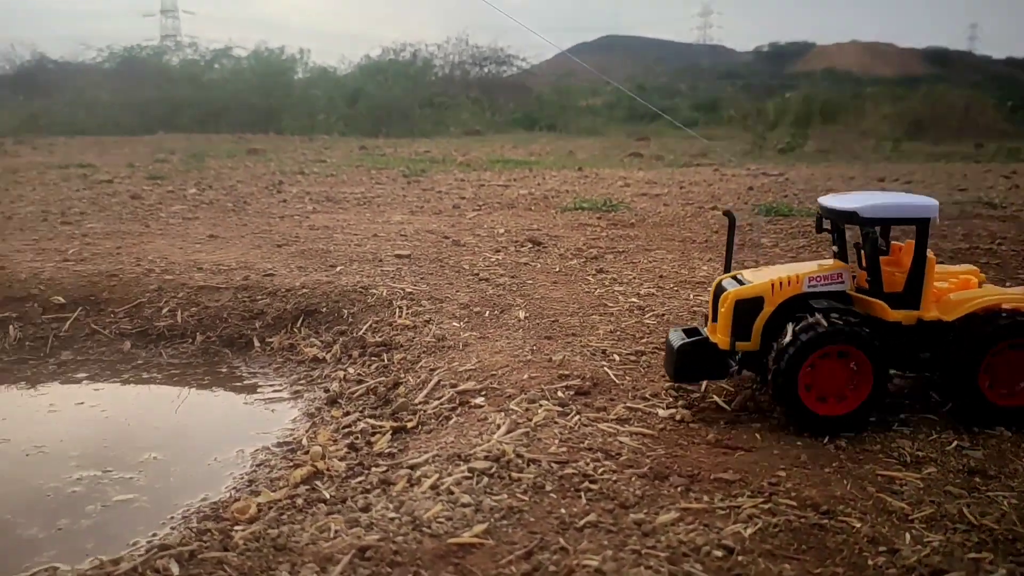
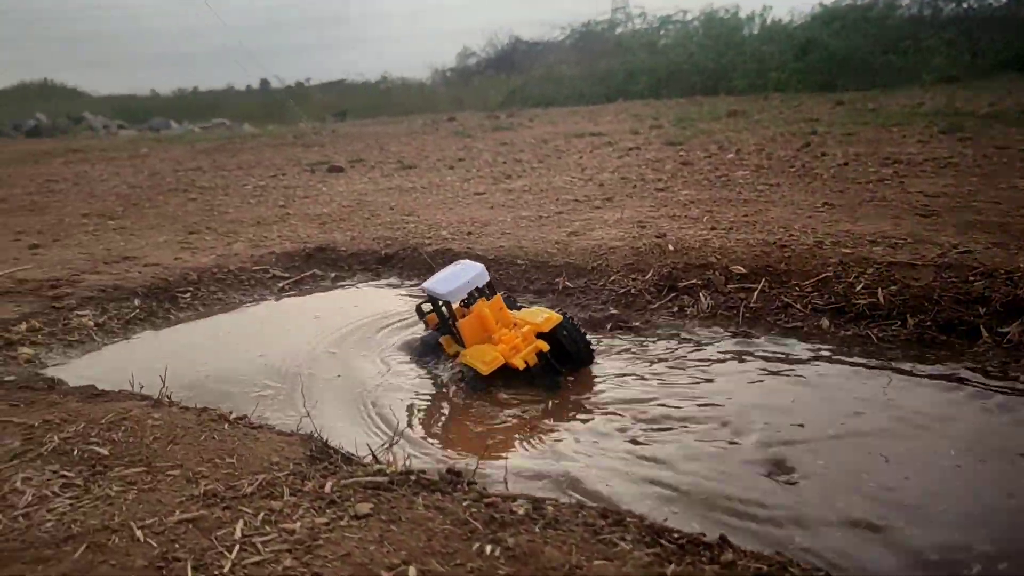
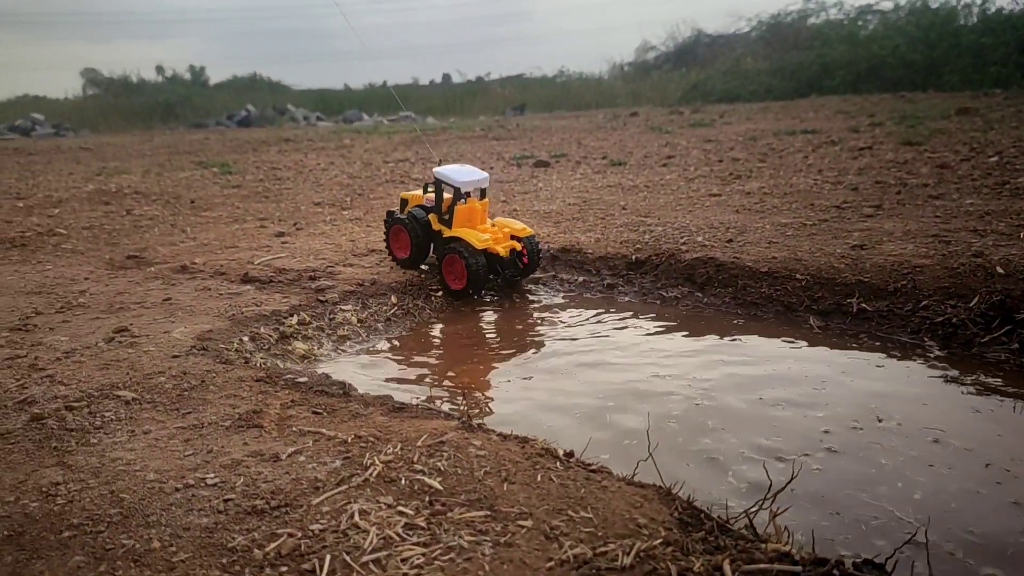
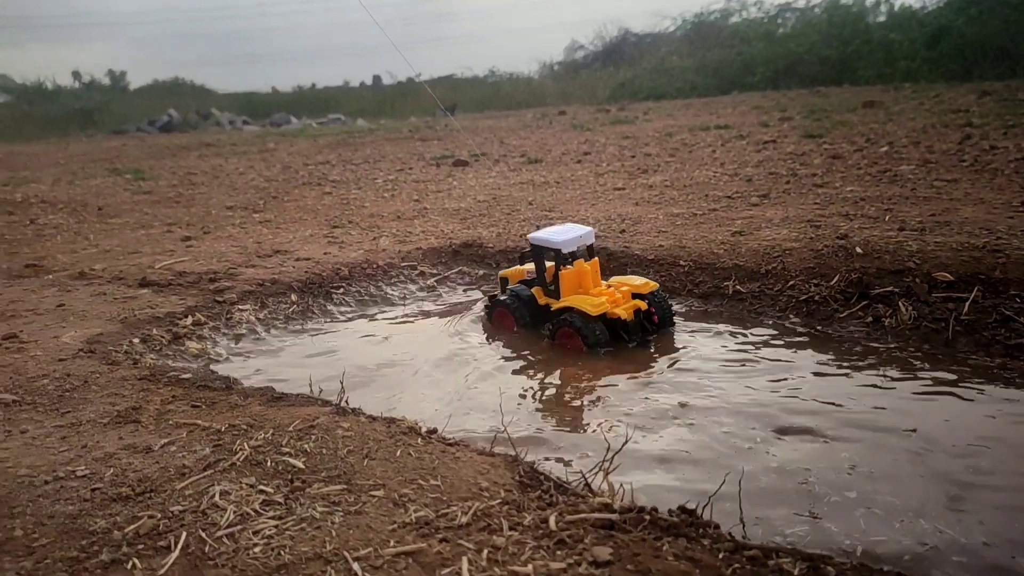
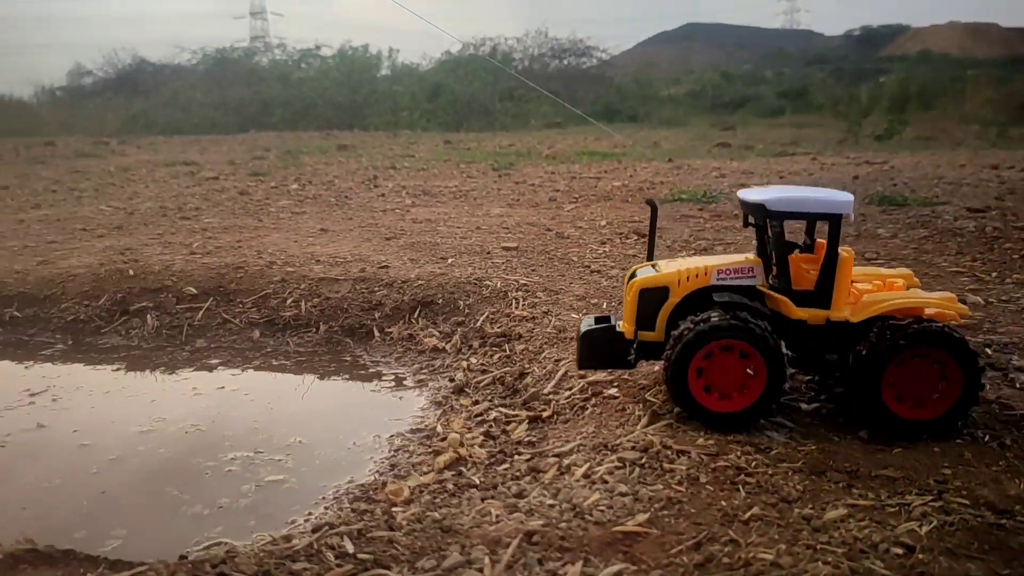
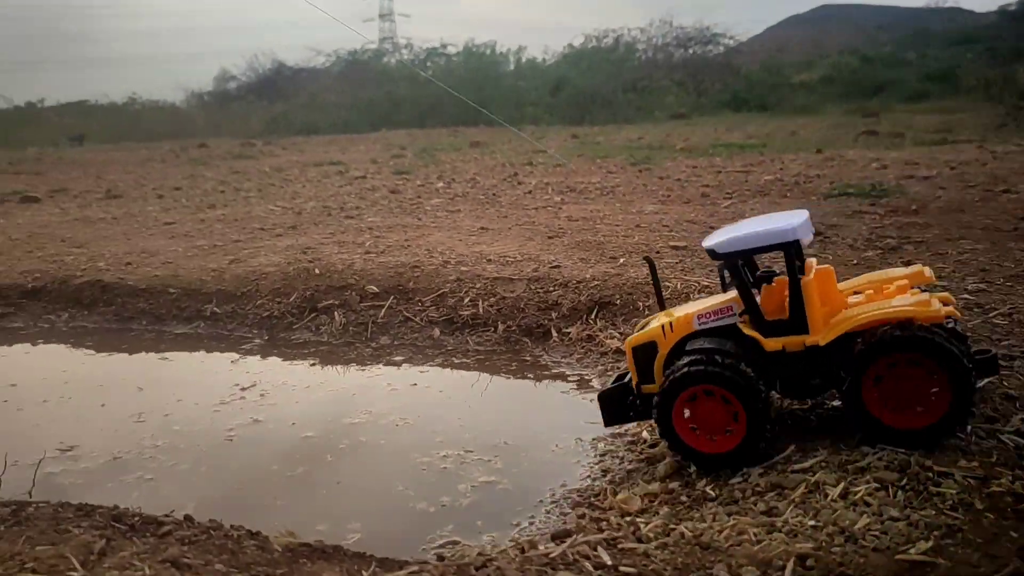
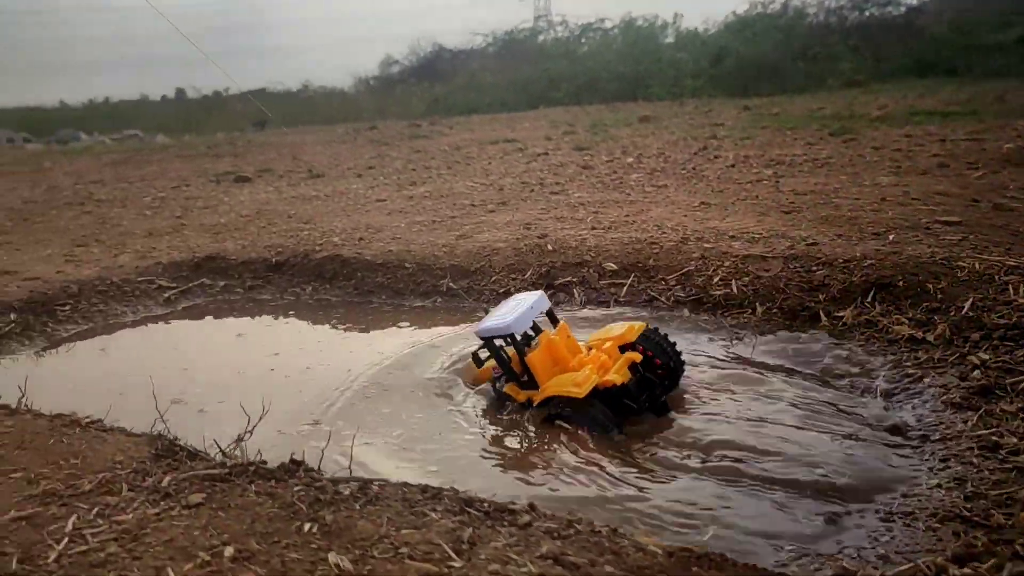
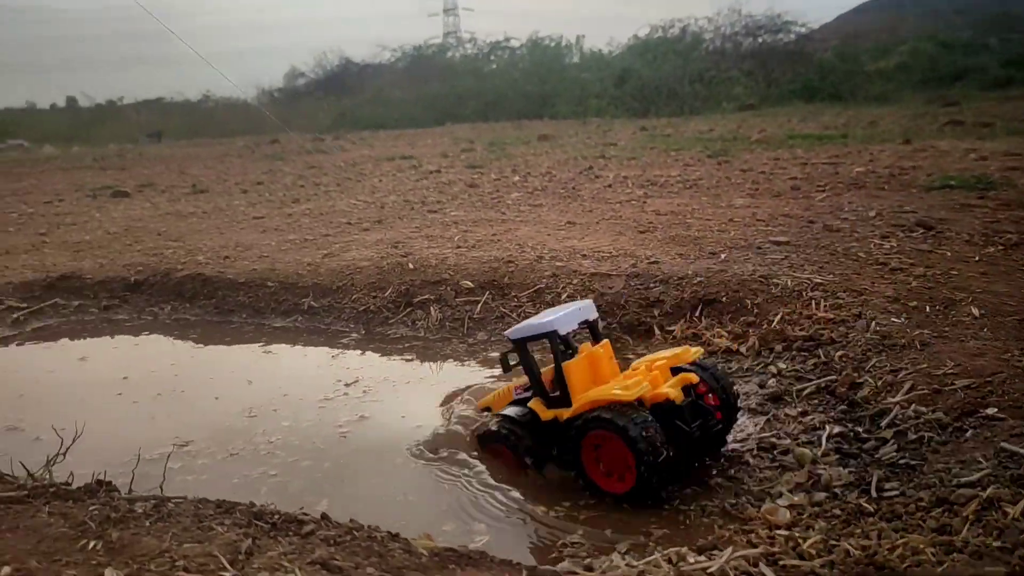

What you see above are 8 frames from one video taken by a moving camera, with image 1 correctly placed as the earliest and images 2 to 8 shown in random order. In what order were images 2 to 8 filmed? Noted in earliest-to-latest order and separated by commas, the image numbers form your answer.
5, 6, 8, 7, 2, 4, 3
